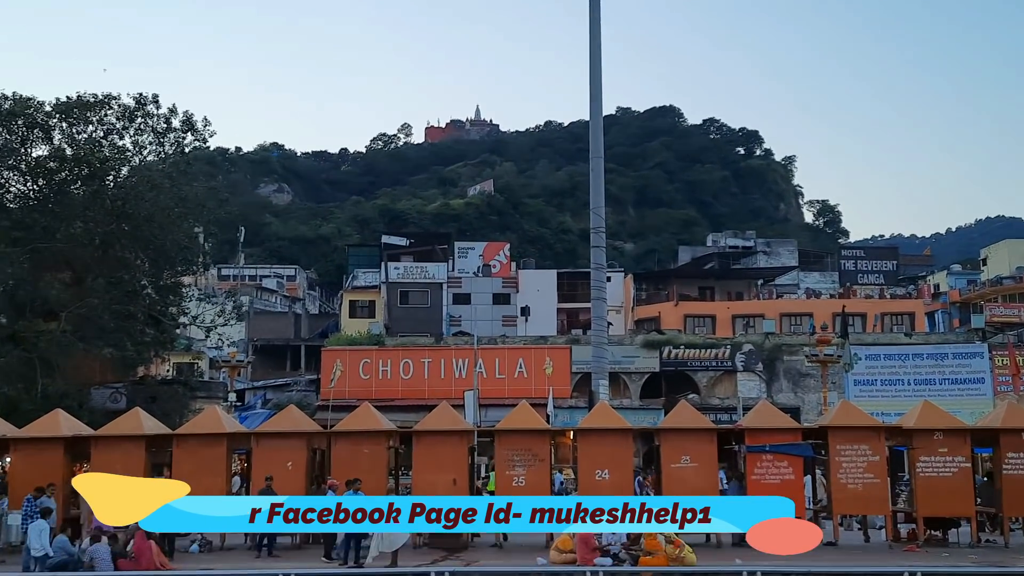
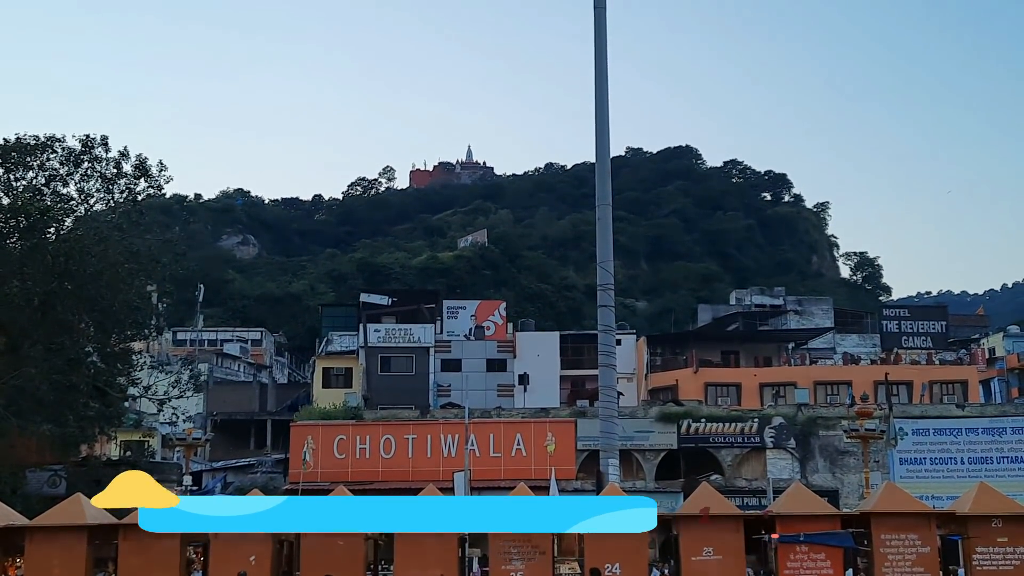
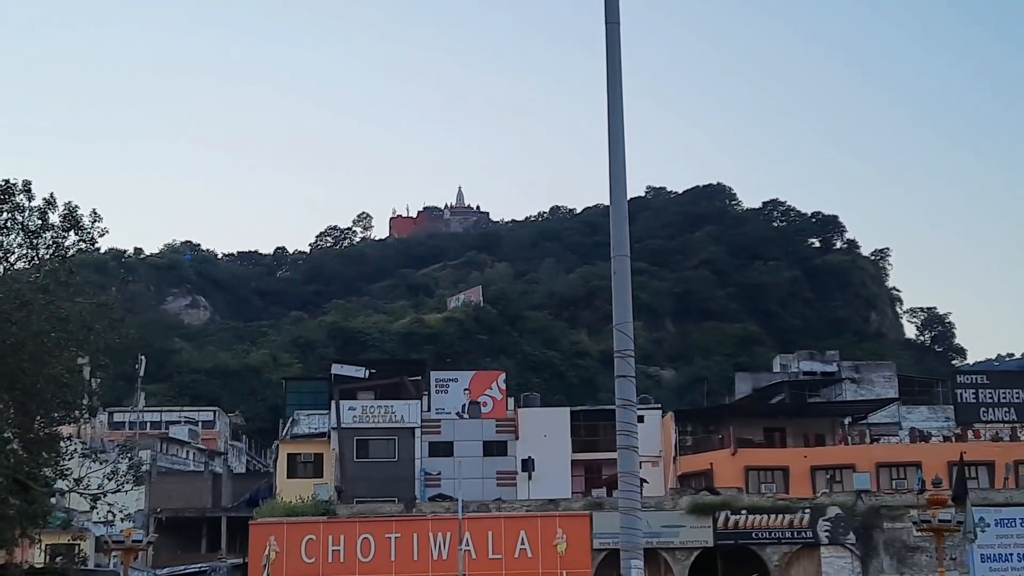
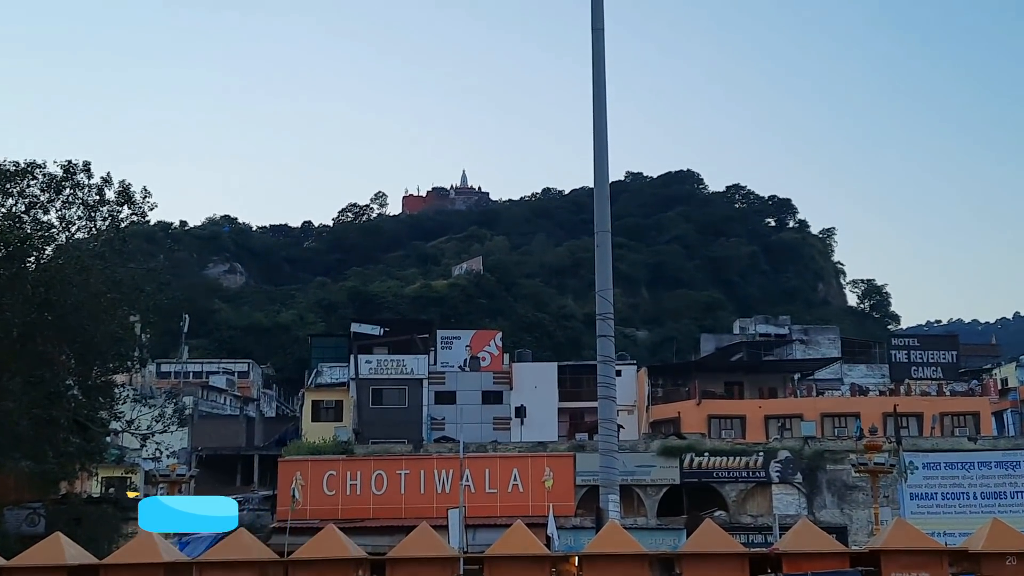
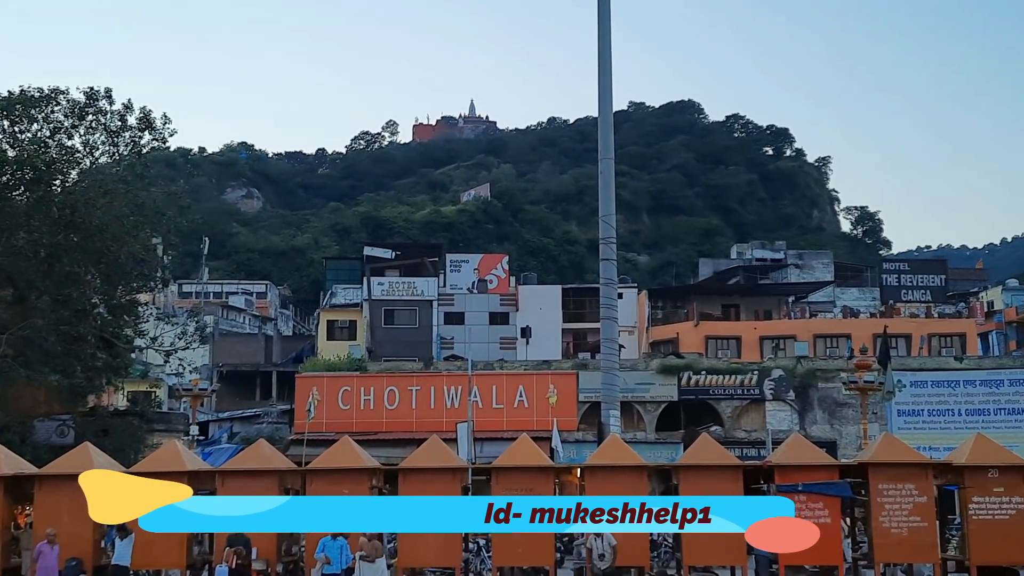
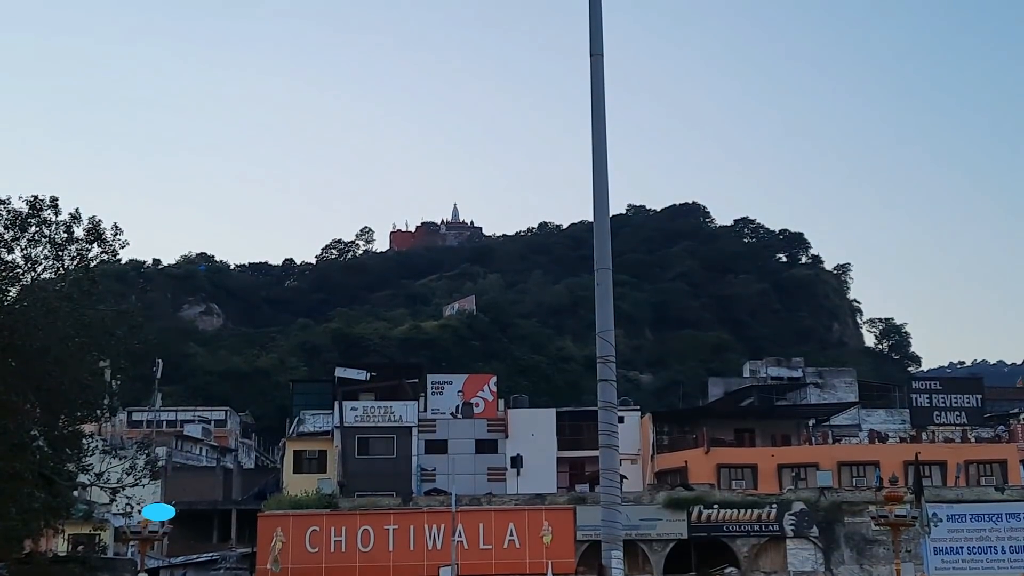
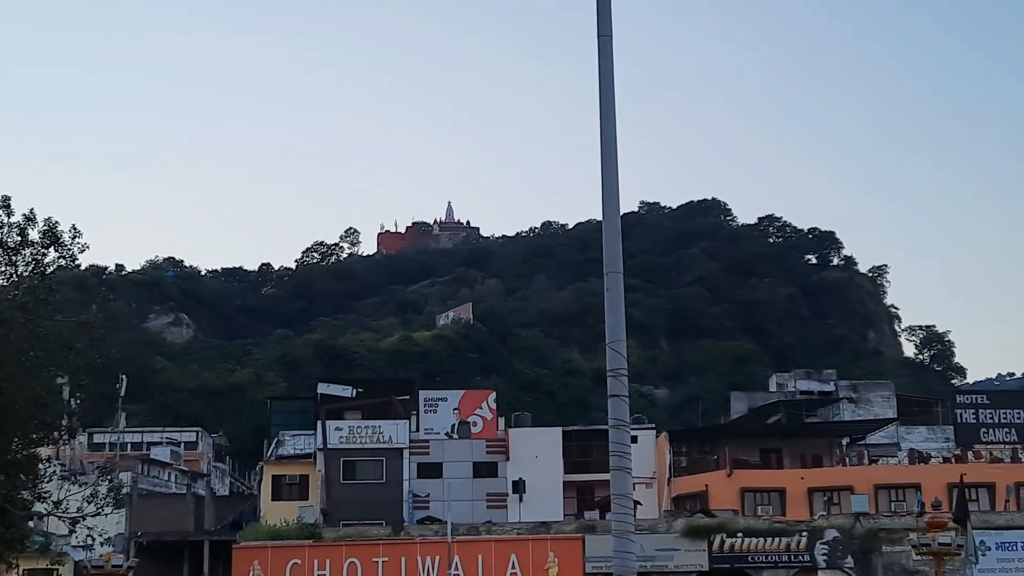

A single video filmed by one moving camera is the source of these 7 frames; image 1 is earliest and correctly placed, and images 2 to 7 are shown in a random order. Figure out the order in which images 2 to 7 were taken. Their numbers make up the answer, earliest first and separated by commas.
5, 2, 4, 6, 7, 3
